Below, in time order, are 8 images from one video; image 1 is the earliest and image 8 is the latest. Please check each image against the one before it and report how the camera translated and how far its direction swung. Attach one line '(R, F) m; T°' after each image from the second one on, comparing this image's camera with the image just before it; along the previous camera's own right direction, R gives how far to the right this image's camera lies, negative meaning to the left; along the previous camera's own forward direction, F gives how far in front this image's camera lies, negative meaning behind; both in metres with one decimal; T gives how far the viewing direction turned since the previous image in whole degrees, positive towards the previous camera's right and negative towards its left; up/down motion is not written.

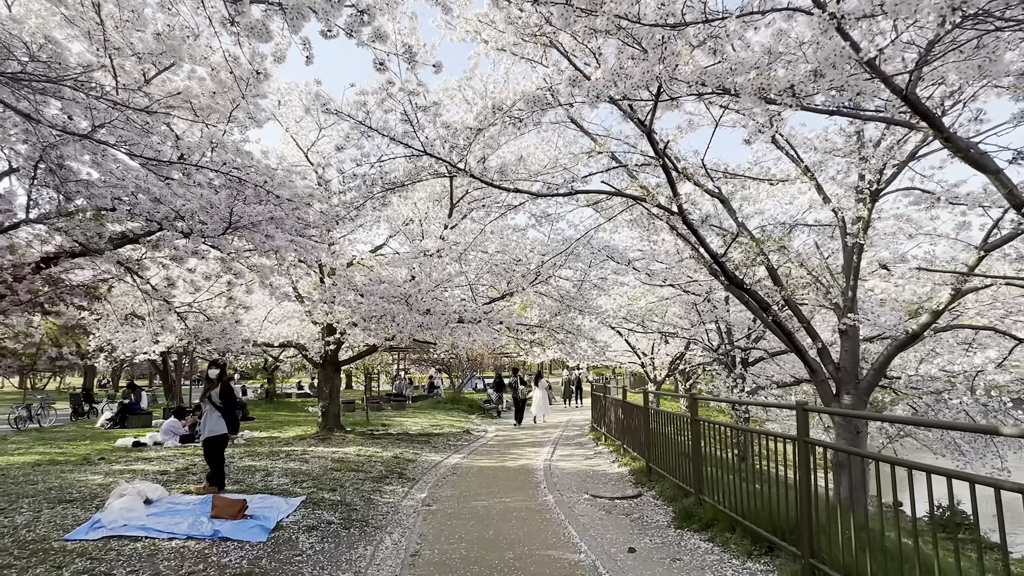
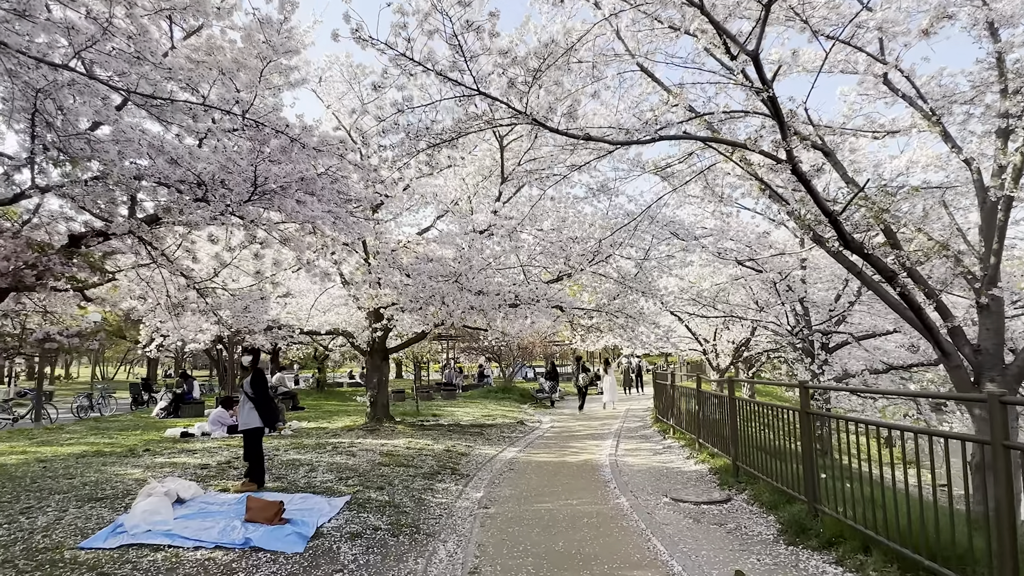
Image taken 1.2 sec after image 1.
(-0.2, +0.9) m; -5°
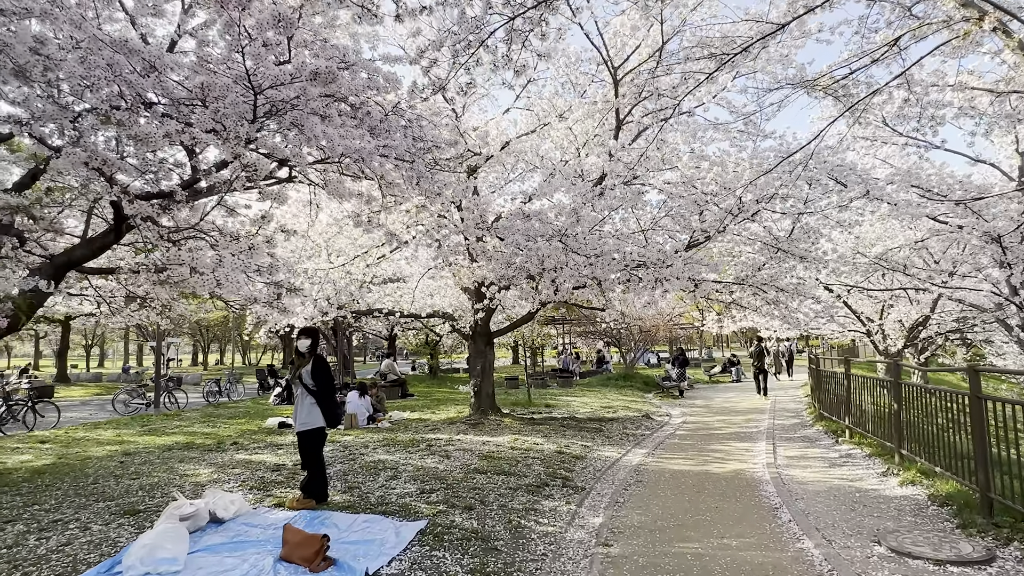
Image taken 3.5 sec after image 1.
(0.0, +1.8) m; -11°
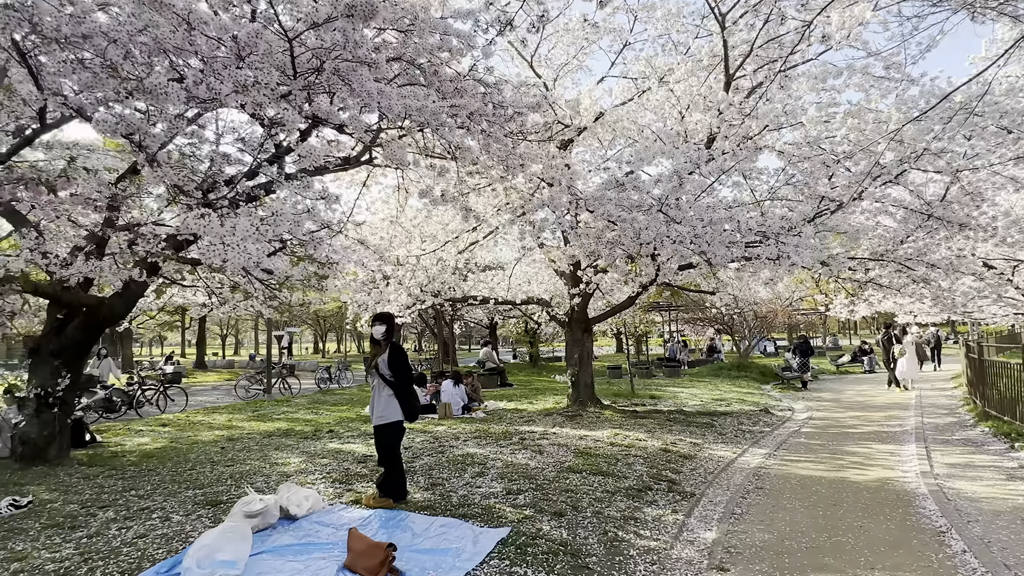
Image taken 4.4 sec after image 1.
(+0.1, +0.6) m; -10°
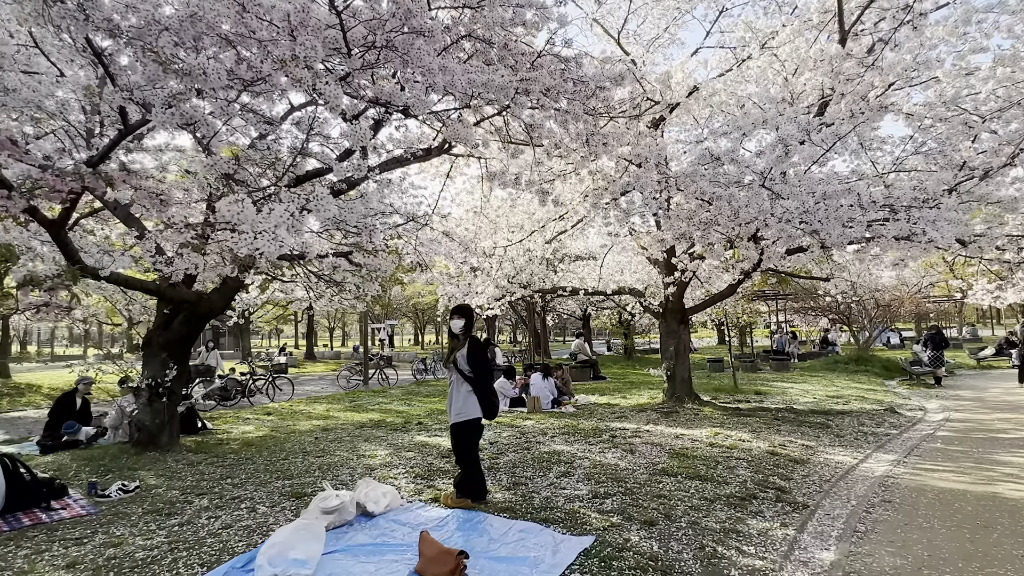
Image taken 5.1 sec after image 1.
(+0.1, +0.3) m; -9°
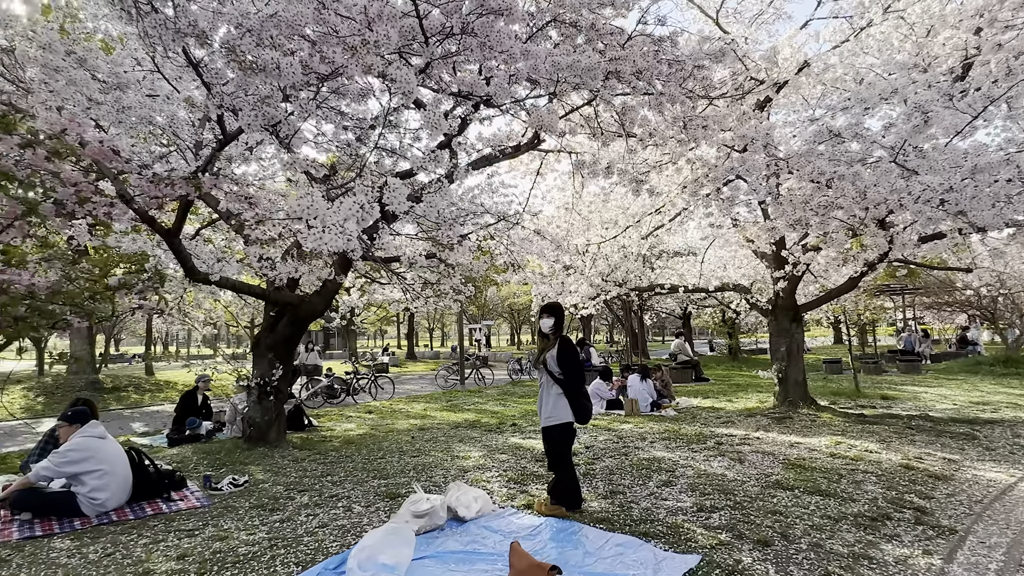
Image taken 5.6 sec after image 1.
(0.0, +0.2) m; -9°
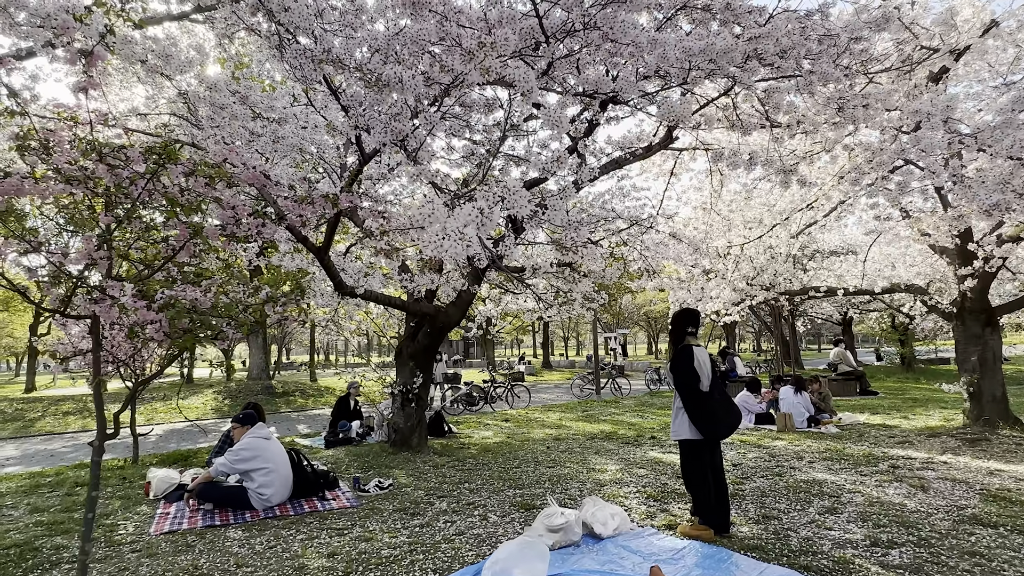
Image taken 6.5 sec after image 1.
(0.0, +0.1) m; -13°
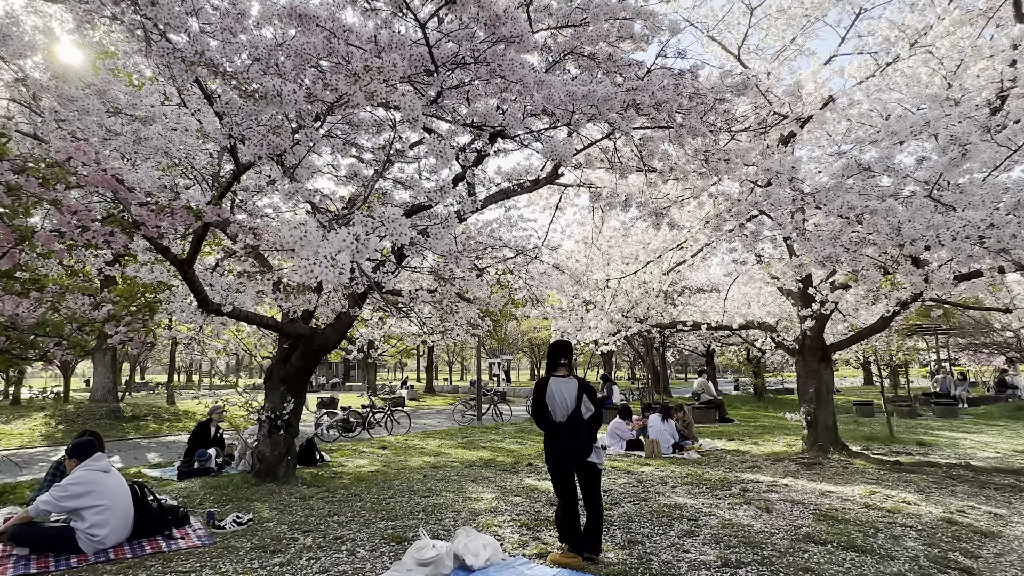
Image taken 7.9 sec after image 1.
(0.0, 0.0) m; +11°
